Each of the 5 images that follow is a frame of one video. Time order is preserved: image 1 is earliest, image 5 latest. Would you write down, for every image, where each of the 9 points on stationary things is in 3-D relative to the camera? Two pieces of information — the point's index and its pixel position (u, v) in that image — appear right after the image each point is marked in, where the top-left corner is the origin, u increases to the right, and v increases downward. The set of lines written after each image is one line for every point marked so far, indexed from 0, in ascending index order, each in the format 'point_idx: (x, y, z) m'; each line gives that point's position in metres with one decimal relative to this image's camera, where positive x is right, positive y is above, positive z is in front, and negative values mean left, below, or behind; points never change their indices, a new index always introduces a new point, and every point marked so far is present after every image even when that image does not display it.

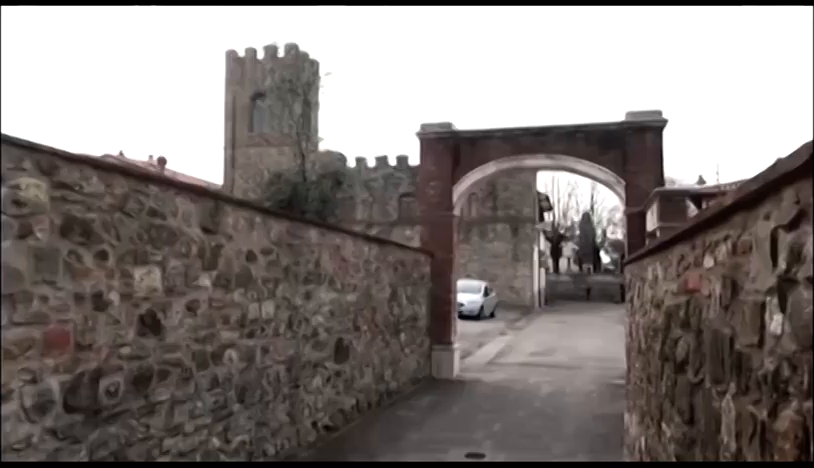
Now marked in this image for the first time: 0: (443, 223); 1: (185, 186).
0: (+0.6, +0.2, +11.7) m
1: (-1.4, +0.3, +4.3) m
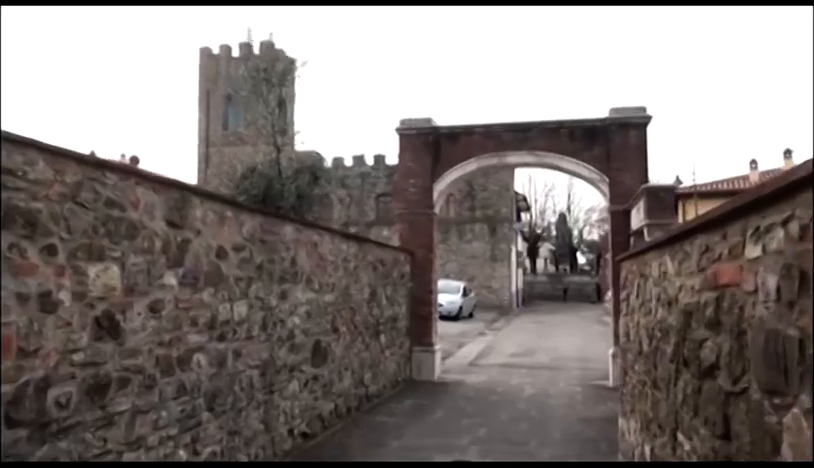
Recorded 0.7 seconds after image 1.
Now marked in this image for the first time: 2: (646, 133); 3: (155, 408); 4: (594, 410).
0: (+0.3, +0.2, +11.4) m
1: (-1.5, +0.3, +4.0) m
2: (+3.7, +1.6, +10.6) m
3: (-1.5, -1.0, +4.1) m
4: (+2.3, -2.2, +8.5) m
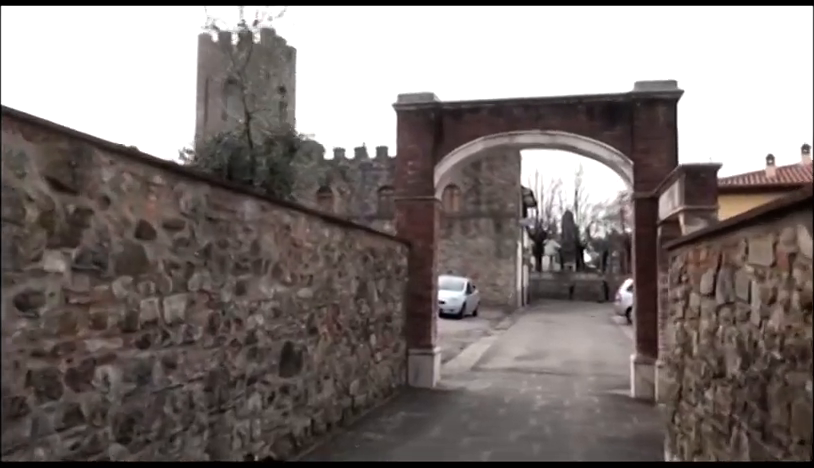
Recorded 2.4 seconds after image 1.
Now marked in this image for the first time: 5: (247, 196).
0: (+0.2, +0.4, +10.1) m
1: (-1.6, +0.5, +2.8) m
2: (+3.7, +1.7, +9.3) m
3: (-1.6, -0.9, +2.9) m
4: (+2.2, -2.0, +7.2) m
5: (-1.1, +0.3, +4.9) m
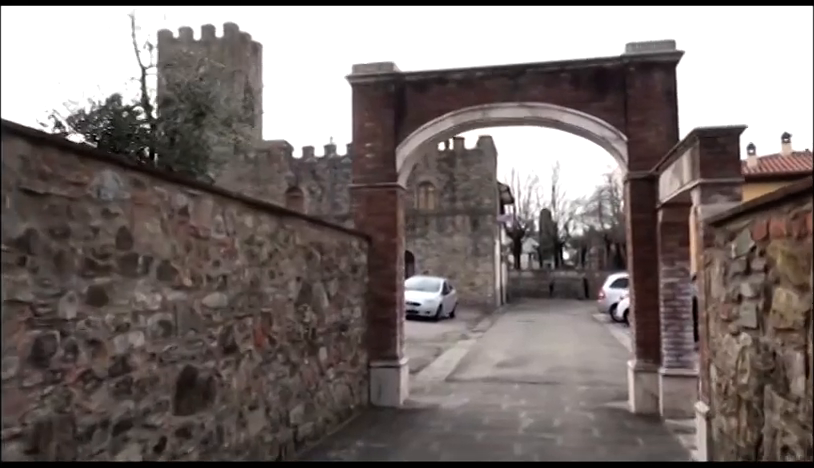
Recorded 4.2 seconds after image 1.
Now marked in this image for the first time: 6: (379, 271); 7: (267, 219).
0: (-0.3, +0.5, +8.7) m
1: (-1.9, +0.6, +1.3) m
2: (+3.1, +1.9, +8.0) m
3: (-1.9, -0.8, +1.4) m
4: (+1.9, -1.9, +5.9) m
5: (-1.5, +0.3, +3.4) m
6: (-0.3, -0.5, +8.6) m
7: (-1.1, +0.1, +5.4) m
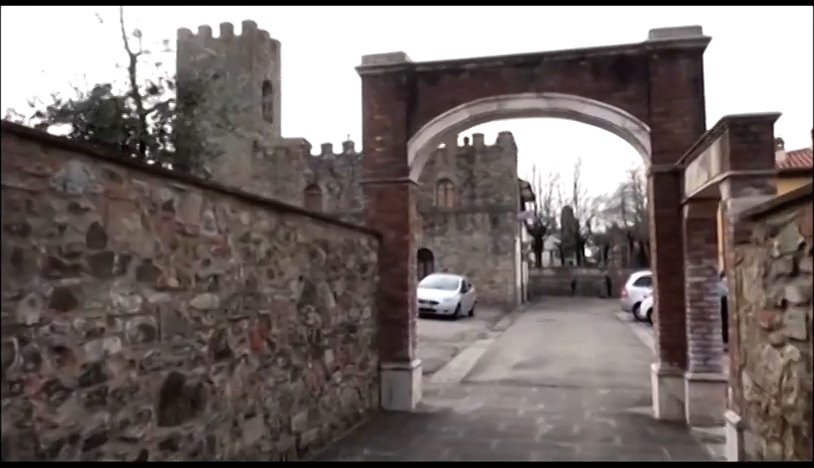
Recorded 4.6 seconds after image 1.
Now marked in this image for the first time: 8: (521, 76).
0: (-0.1, +0.5, +8.4) m
1: (-2.0, +0.6, +1.0) m
2: (+3.3, +1.9, +7.6) m
3: (-1.9, -0.8, +1.1) m
4: (+1.9, -1.9, +5.5) m
5: (-1.5, +0.4, +3.1) m
6: (-0.2, -0.4, +8.2) m
7: (-1.1, +0.1, +5.1) m
8: (+1.3, +1.9, +8.1) m
